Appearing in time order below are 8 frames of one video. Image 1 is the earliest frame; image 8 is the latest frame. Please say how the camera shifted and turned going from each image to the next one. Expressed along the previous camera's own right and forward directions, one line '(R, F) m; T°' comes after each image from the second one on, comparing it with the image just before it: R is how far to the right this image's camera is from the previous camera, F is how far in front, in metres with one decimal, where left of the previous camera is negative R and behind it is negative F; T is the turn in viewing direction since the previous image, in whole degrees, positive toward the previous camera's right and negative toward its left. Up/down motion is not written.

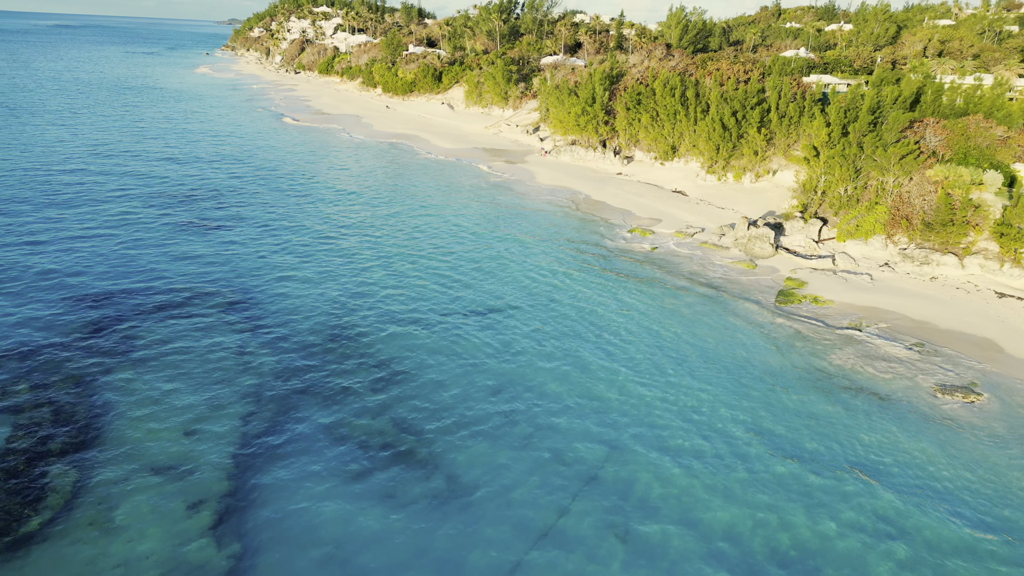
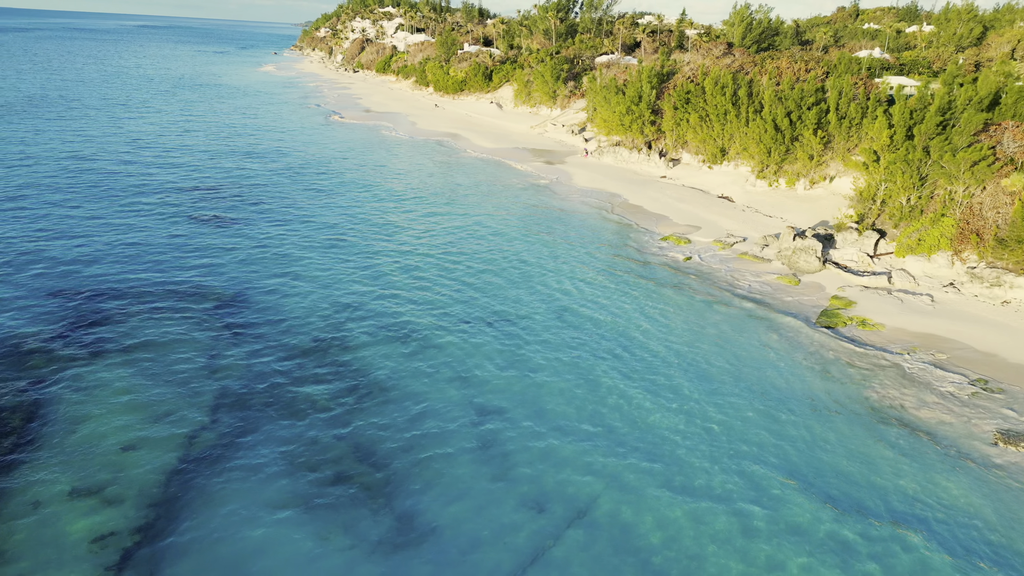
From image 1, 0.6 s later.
(+1.9, +2.4) m; -5°
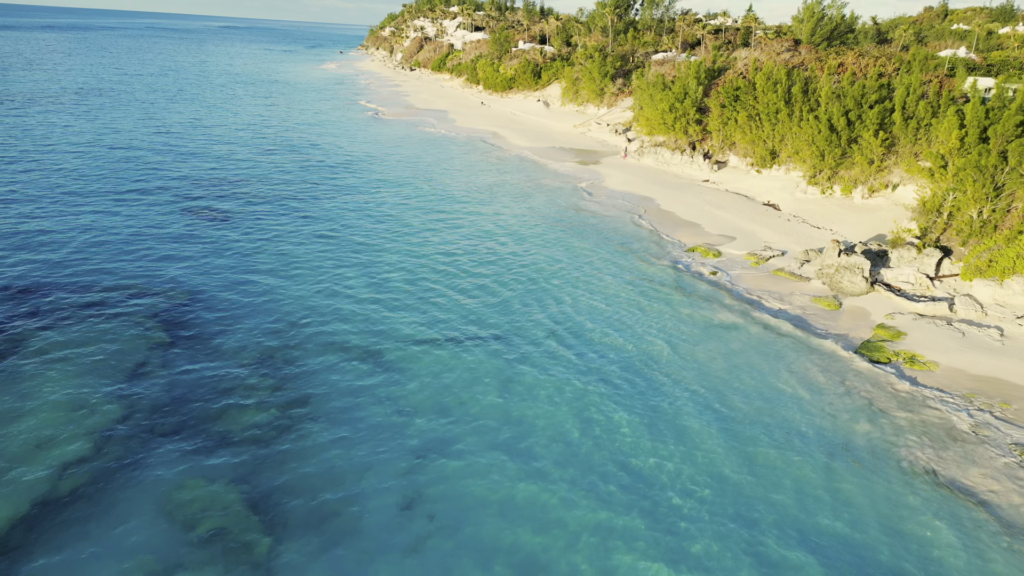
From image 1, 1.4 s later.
(+2.5, +3.3) m; -5°
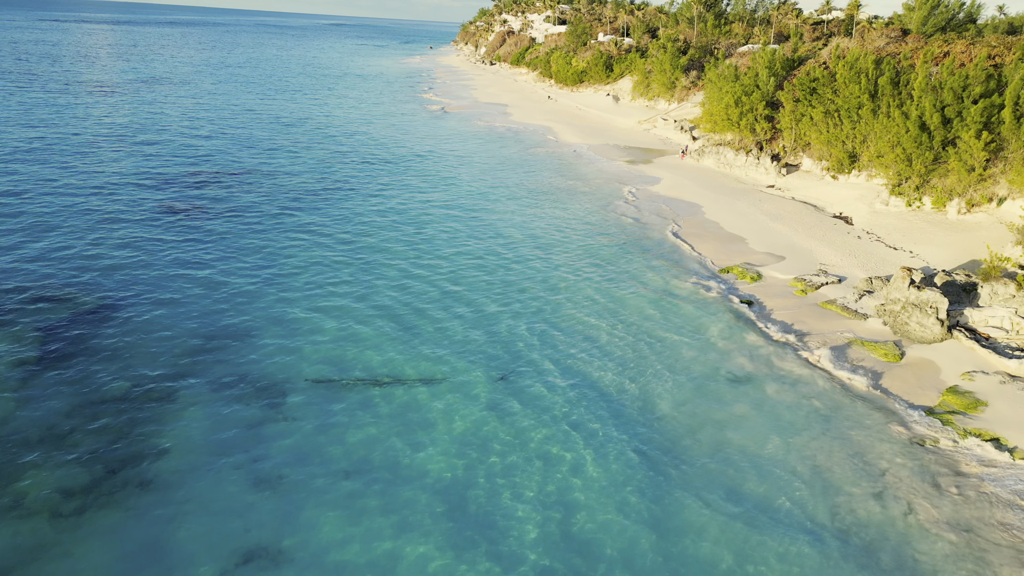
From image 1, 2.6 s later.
(+3.5, +4.8) m; -7°
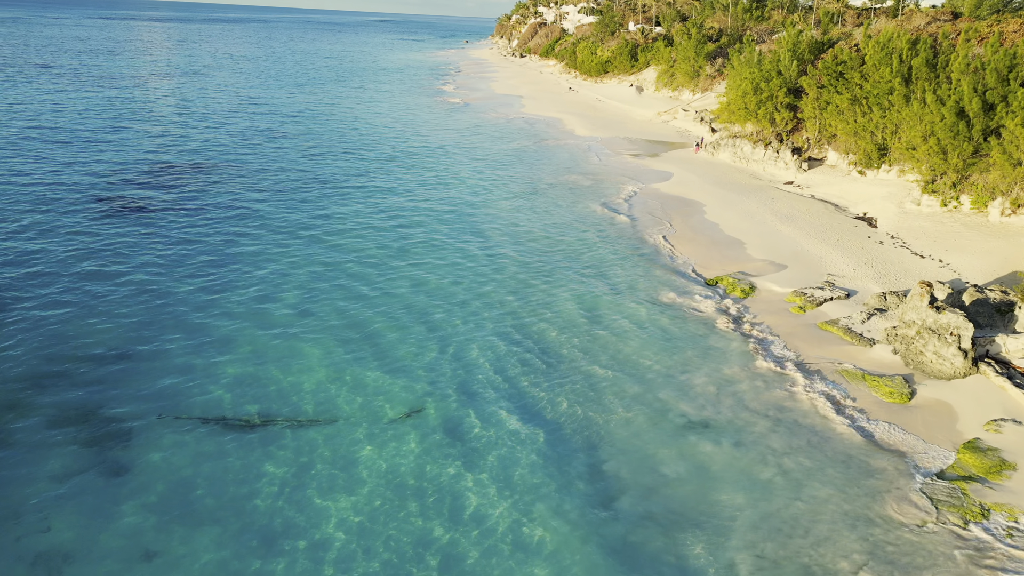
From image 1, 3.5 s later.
(+2.8, +3.5) m; -3°
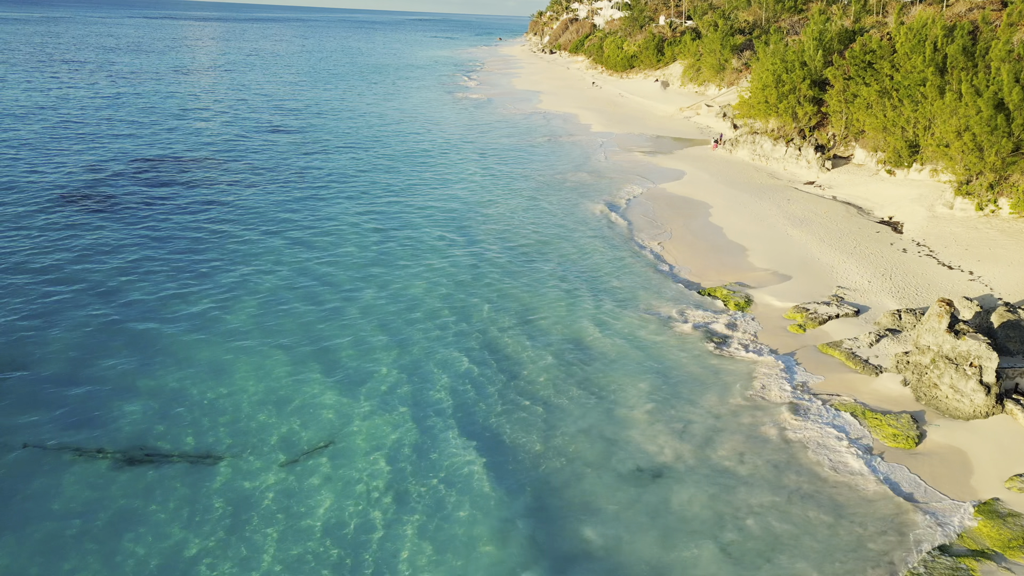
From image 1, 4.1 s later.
(+2.0, +2.3) m; -3°
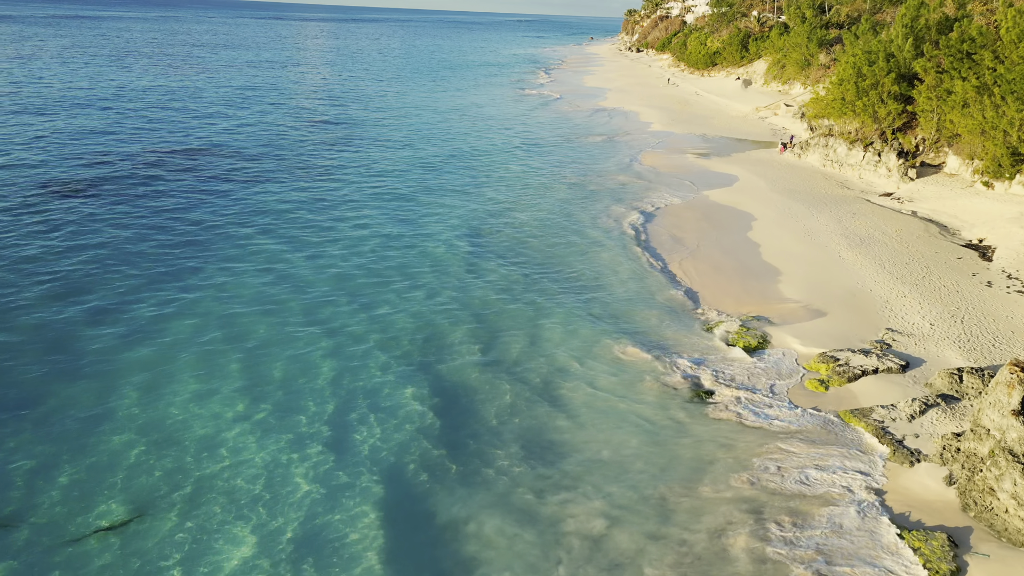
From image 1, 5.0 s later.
(+2.9, +3.5) m; -7°
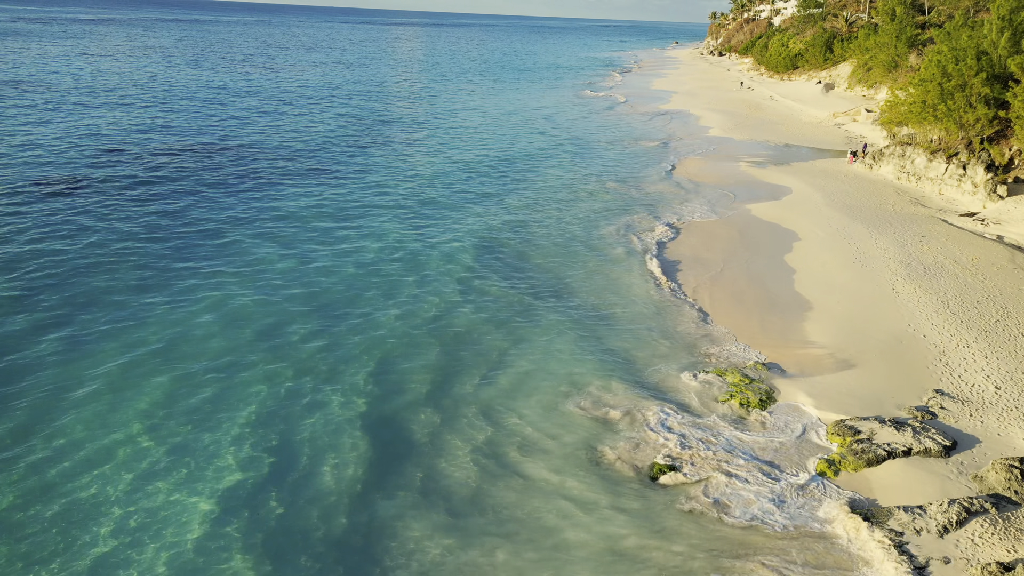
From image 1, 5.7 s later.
(+2.3, +2.8) m; -6°
